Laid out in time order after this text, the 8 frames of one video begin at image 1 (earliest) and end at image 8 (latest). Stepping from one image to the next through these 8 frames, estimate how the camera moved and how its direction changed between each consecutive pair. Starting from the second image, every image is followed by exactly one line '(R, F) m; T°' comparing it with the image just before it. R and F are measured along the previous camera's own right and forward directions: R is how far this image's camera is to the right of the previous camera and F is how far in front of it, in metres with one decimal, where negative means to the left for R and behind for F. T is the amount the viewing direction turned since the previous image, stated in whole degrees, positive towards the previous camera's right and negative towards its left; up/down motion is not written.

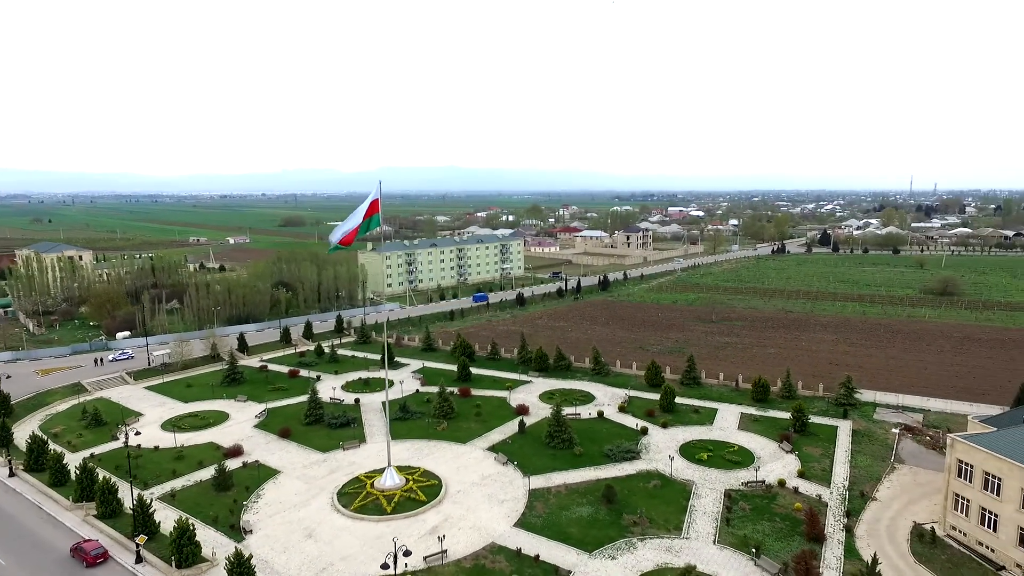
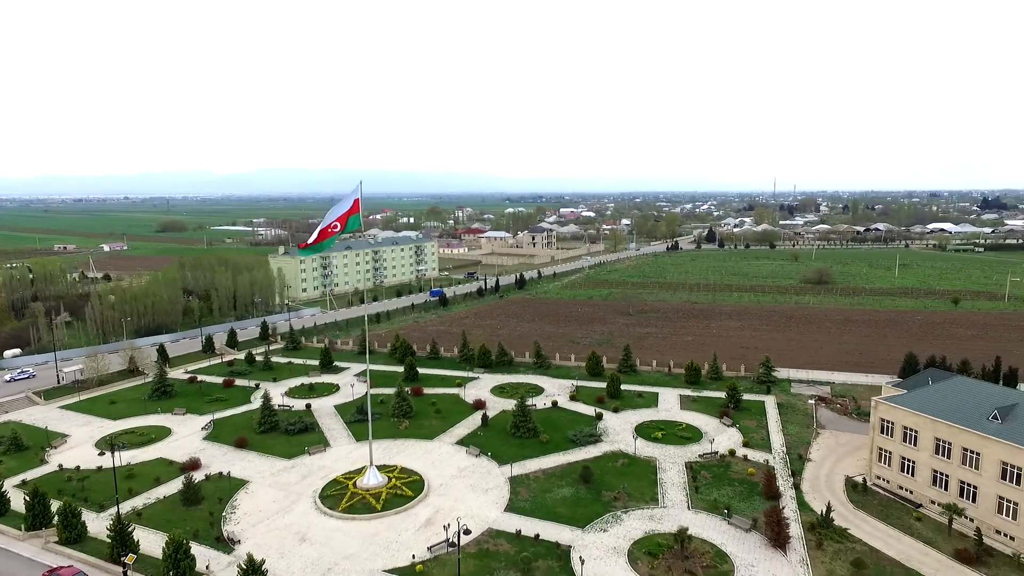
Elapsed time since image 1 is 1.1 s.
(-3.7, -0.8) m; +10°
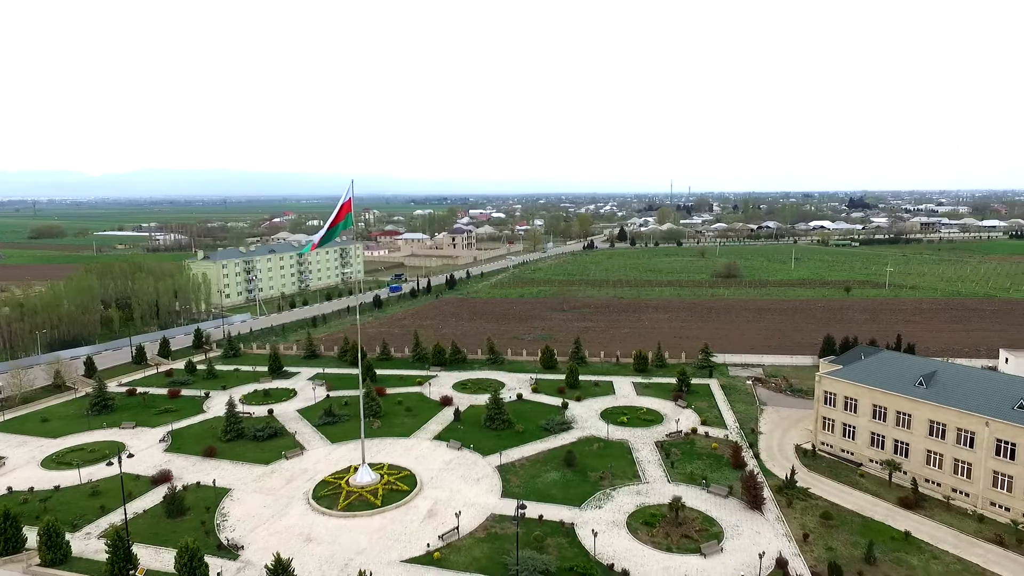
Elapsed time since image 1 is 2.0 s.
(-3.6, -0.8) m; +9°
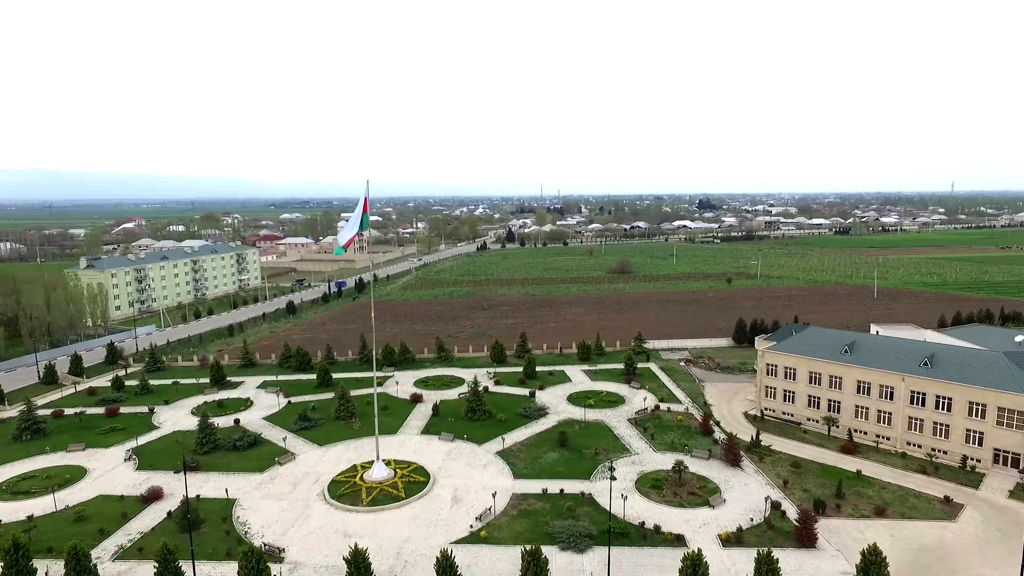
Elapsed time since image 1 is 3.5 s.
(-6.2, -1.1) m; +12°
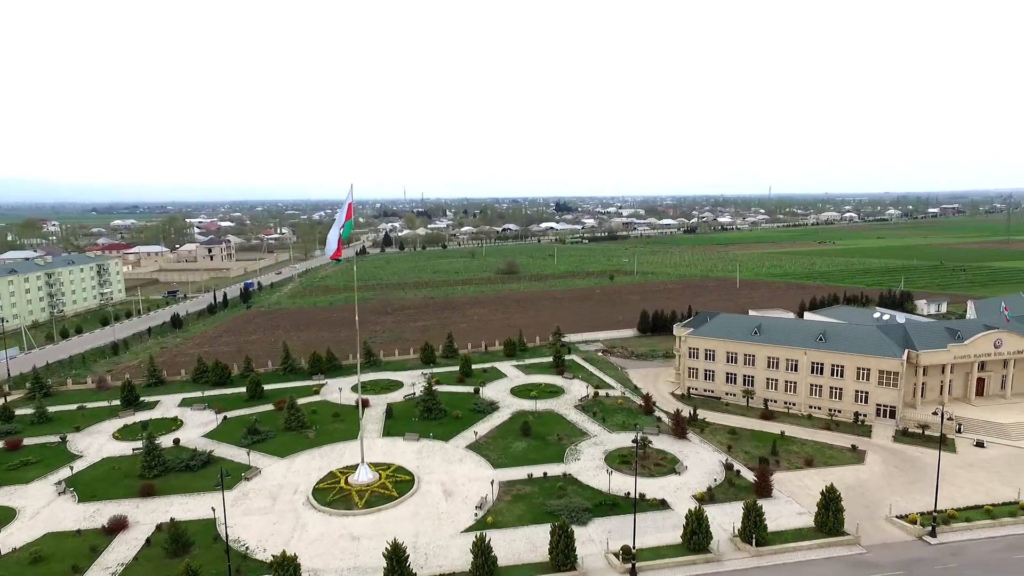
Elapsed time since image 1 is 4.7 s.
(-5.4, -0.9) m; +13°
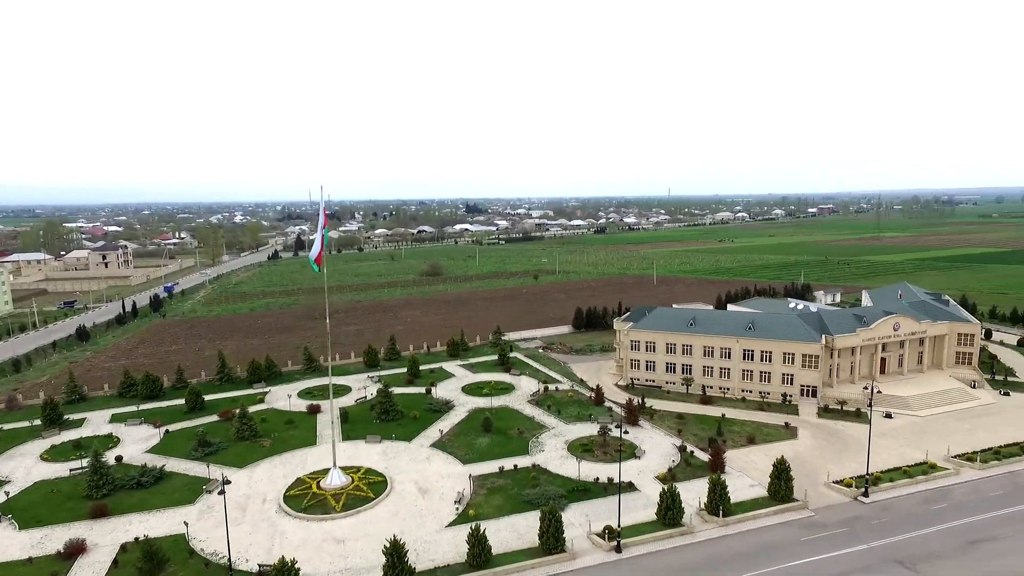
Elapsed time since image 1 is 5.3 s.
(-2.7, -0.6) m; +8°
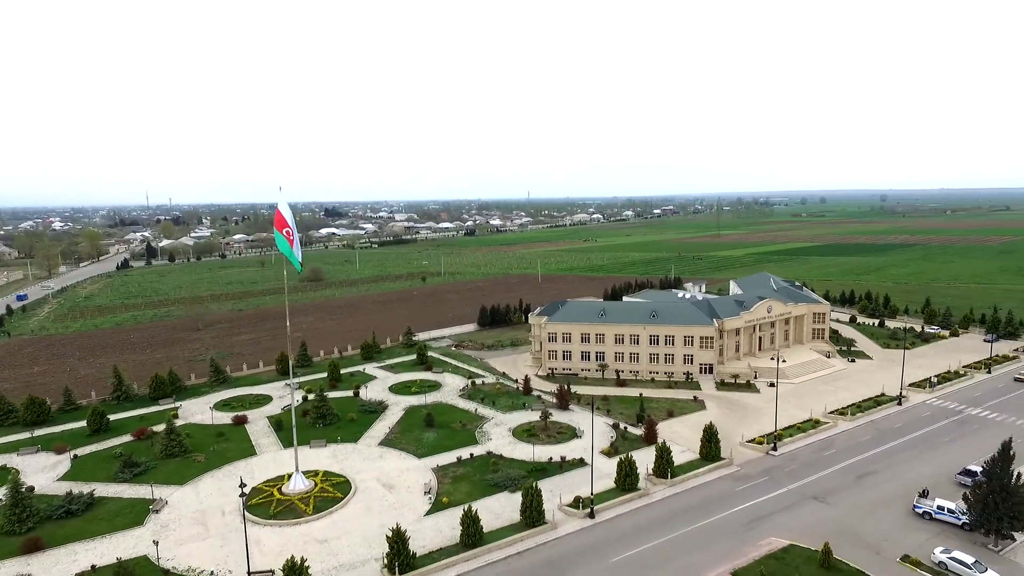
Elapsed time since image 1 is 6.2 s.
(-4.4, -1.1) m; +13°
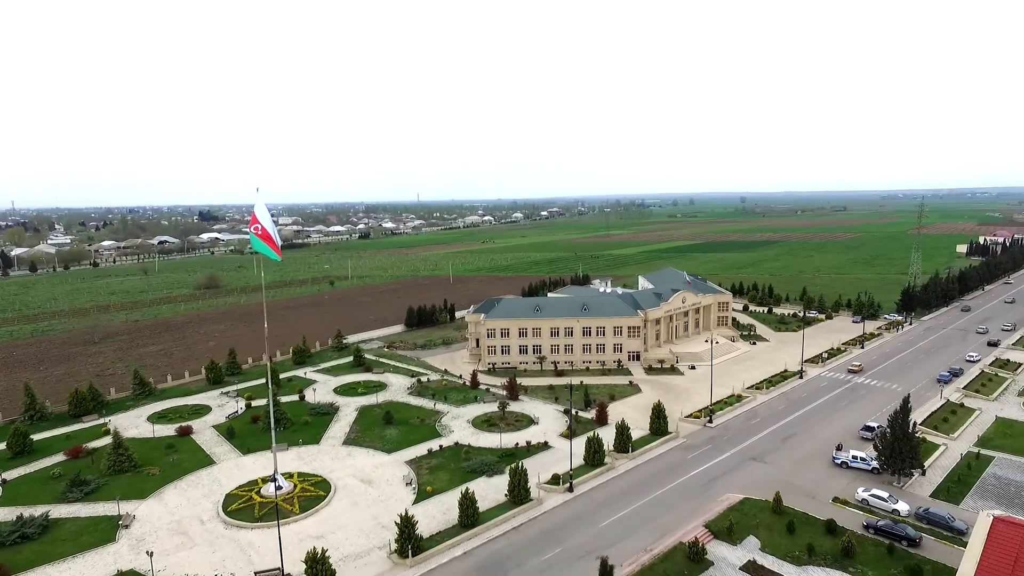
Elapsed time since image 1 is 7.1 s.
(-3.9, -1.3) m; +10°
